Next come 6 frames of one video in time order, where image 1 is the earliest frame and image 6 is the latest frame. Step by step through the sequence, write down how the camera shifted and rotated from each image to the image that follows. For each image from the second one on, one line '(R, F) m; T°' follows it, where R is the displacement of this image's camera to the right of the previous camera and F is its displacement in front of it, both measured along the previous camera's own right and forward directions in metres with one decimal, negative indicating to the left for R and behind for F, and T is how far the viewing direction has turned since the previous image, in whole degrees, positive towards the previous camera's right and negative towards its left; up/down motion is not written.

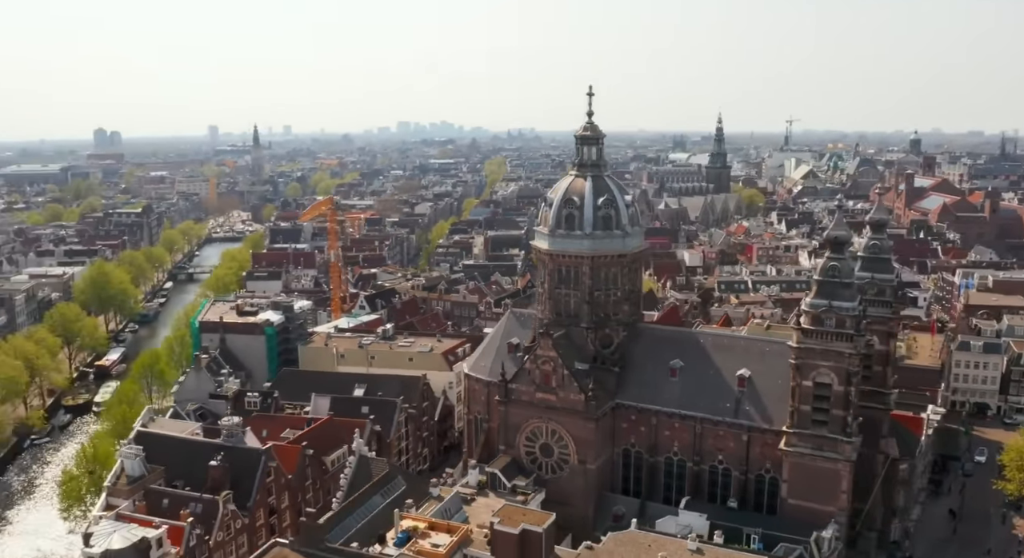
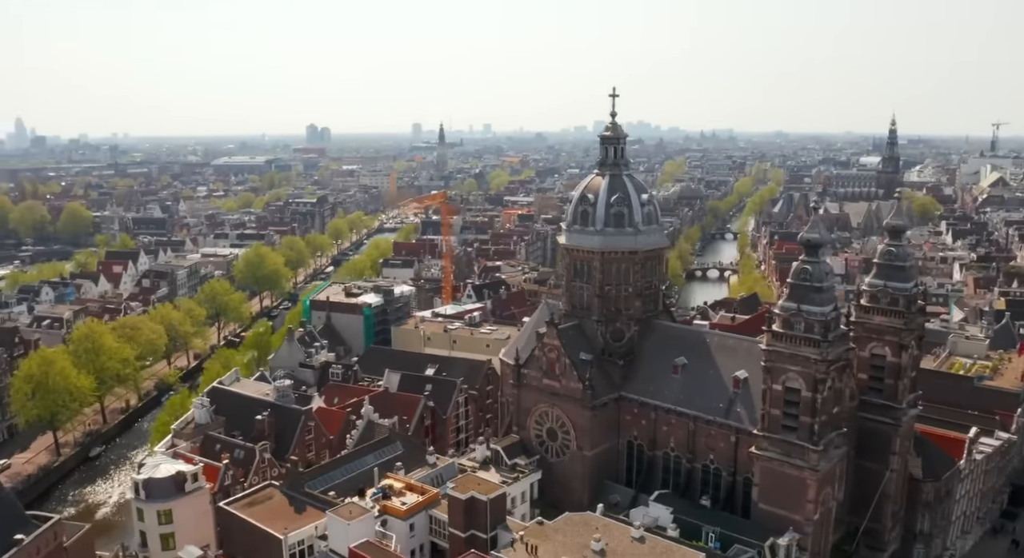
(+11.5, -1.4) m; -14°
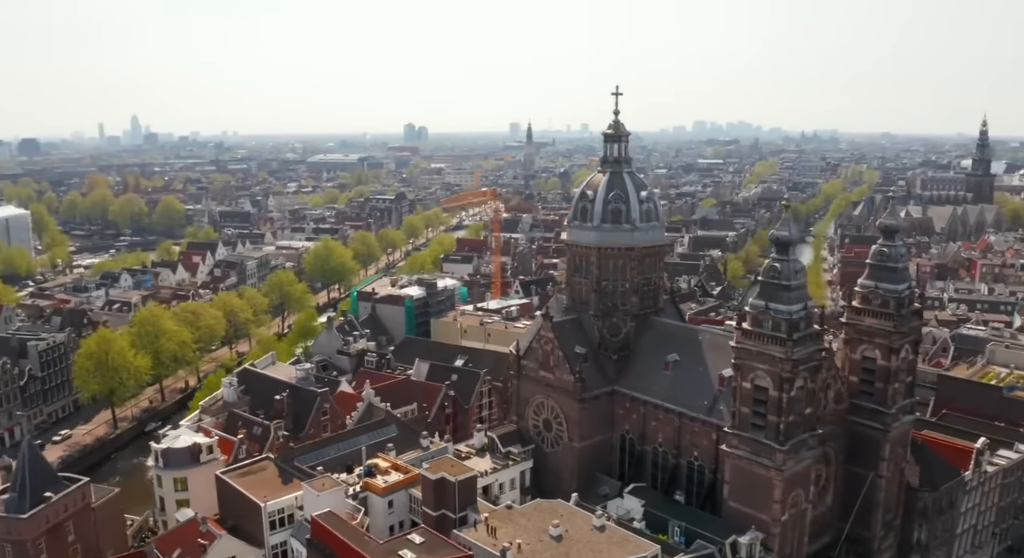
(+6.4, -1.0) m; -7°
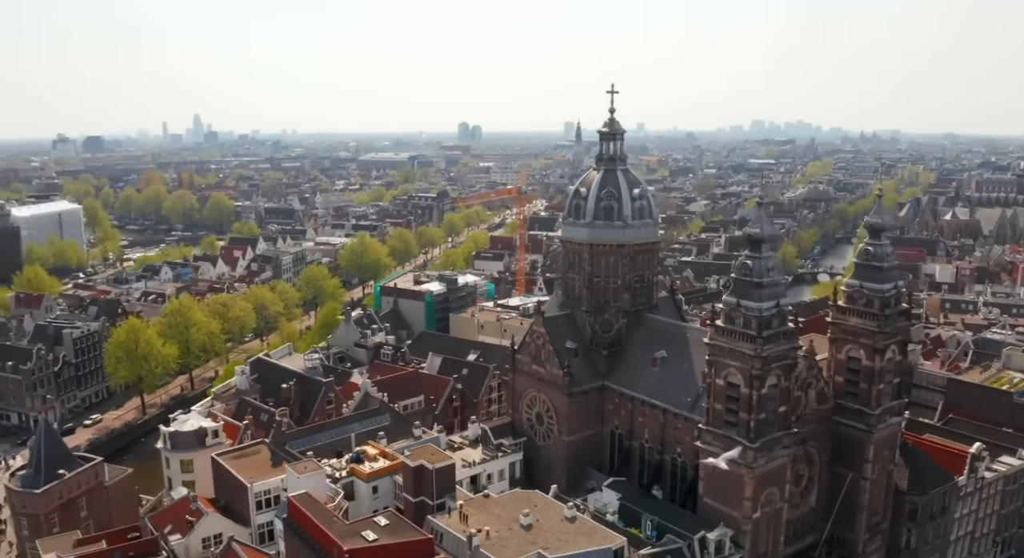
(+4.1, -0.7) m; -4°
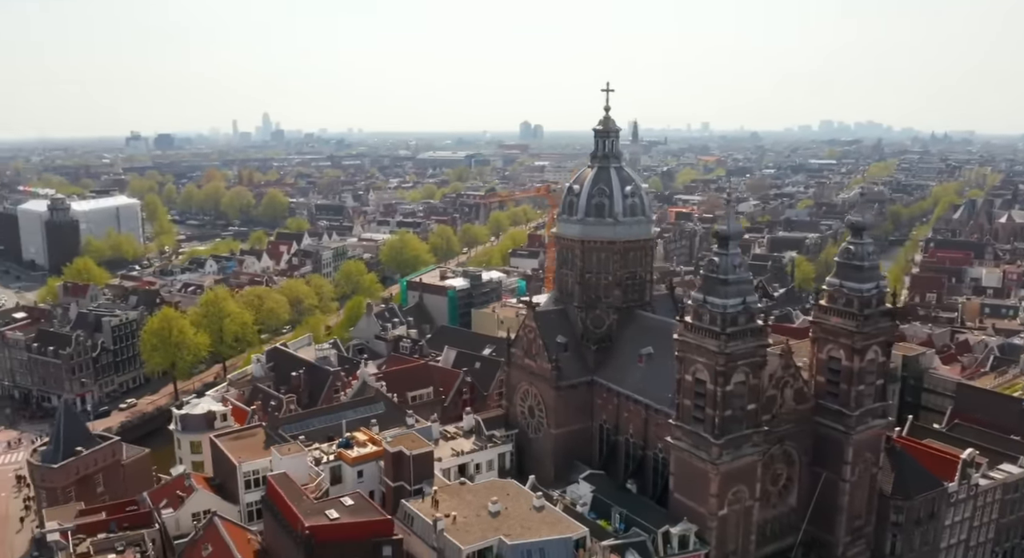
(+4.7, -0.8) m; -5°
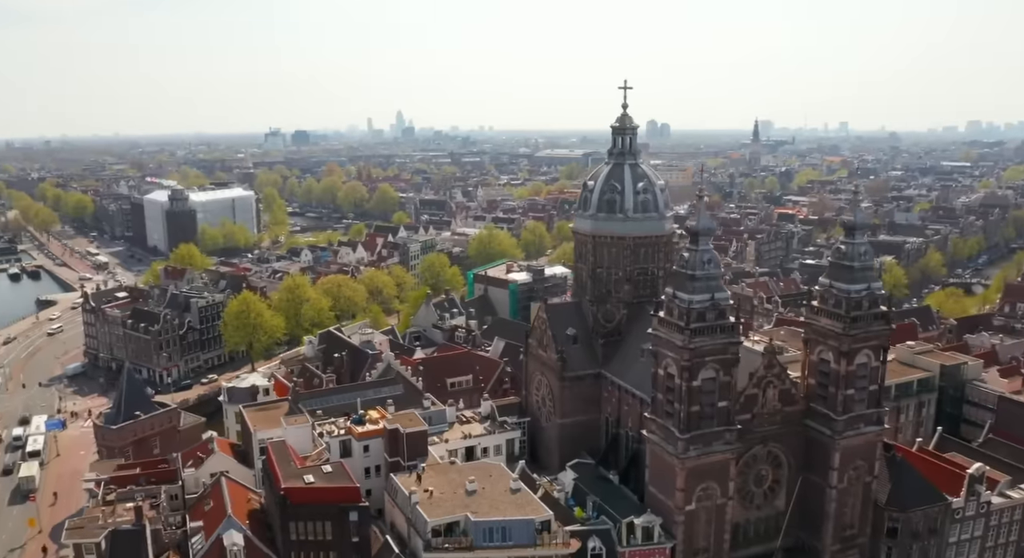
(+7.8, -1.1) m; -9°
